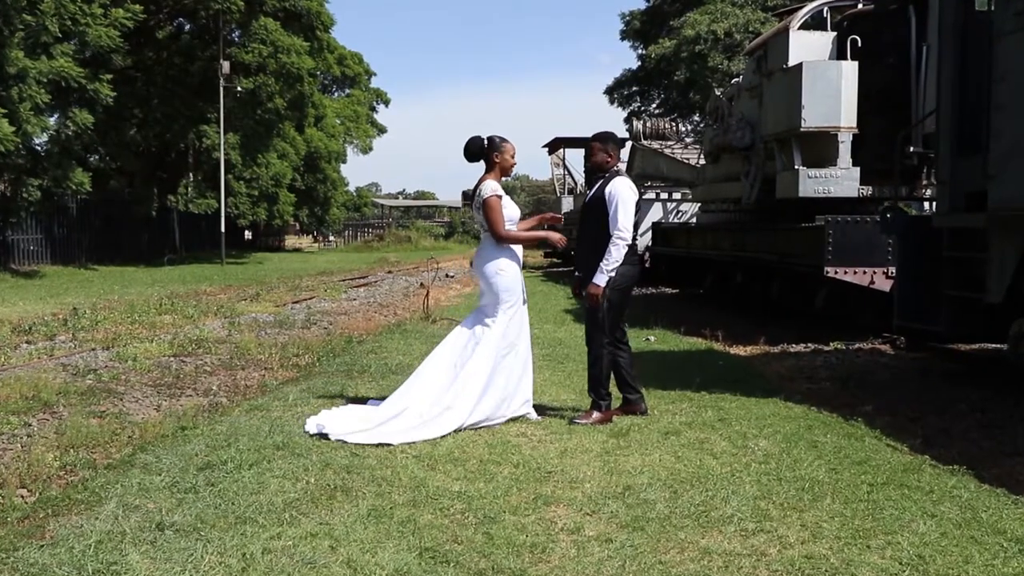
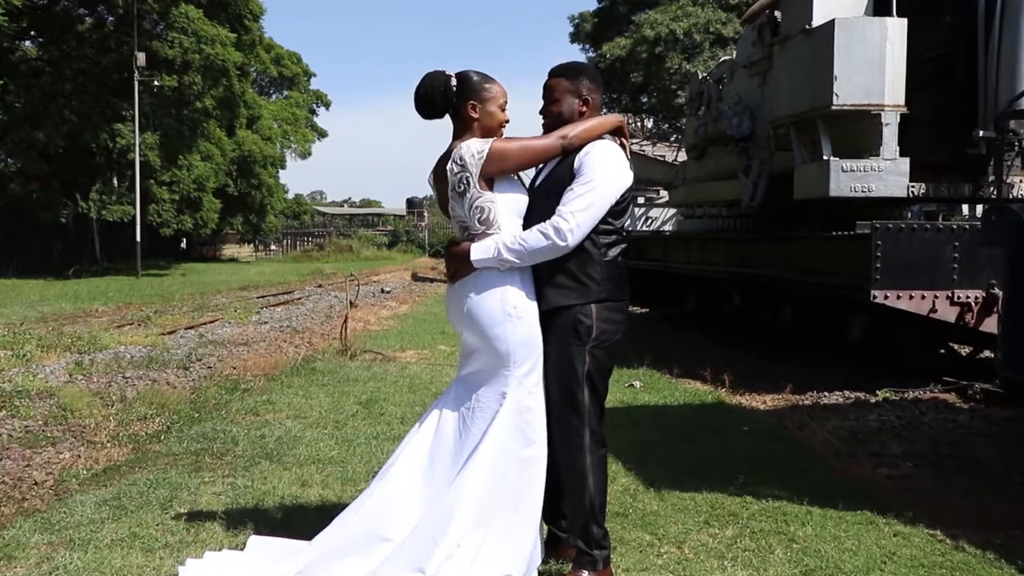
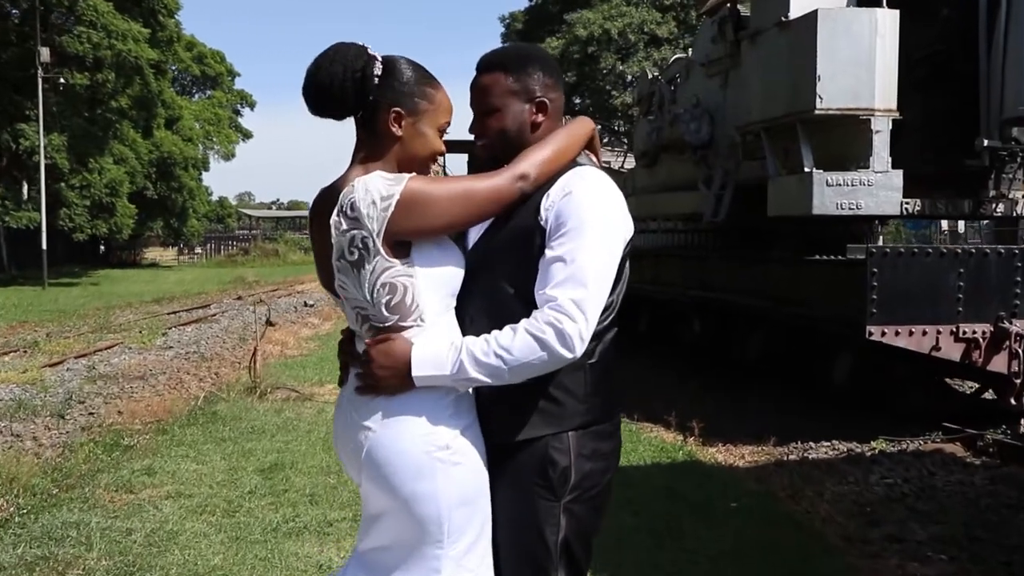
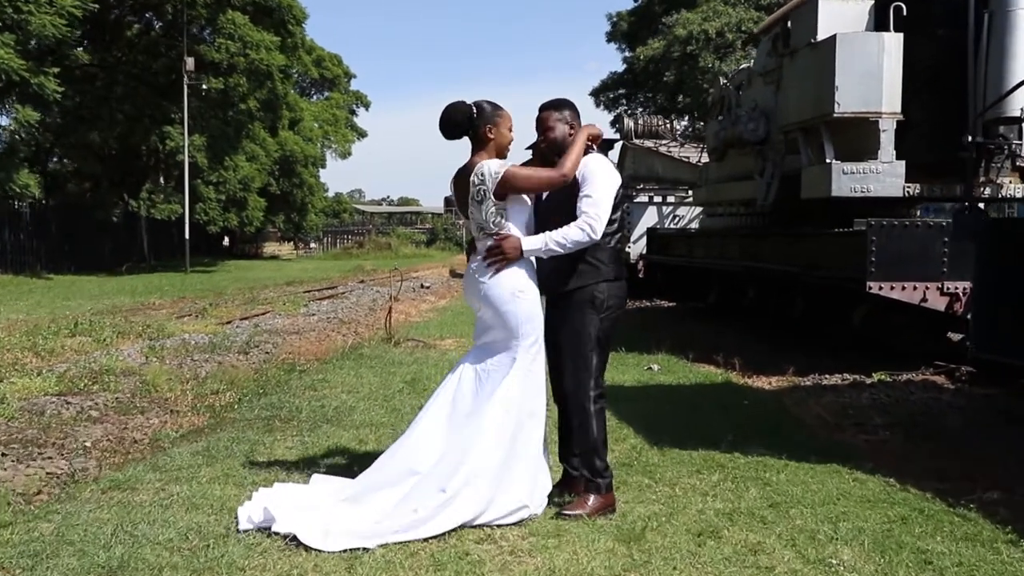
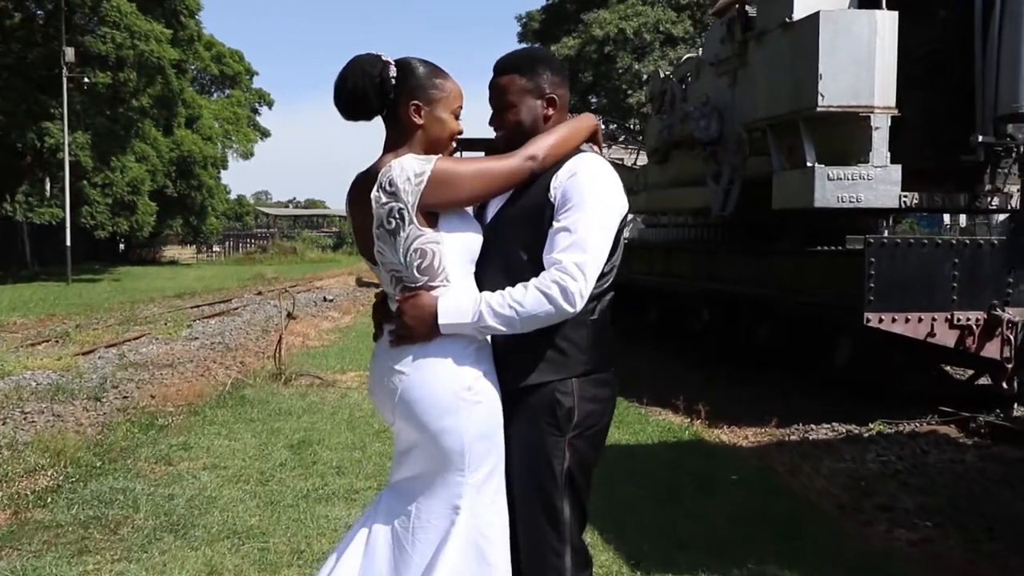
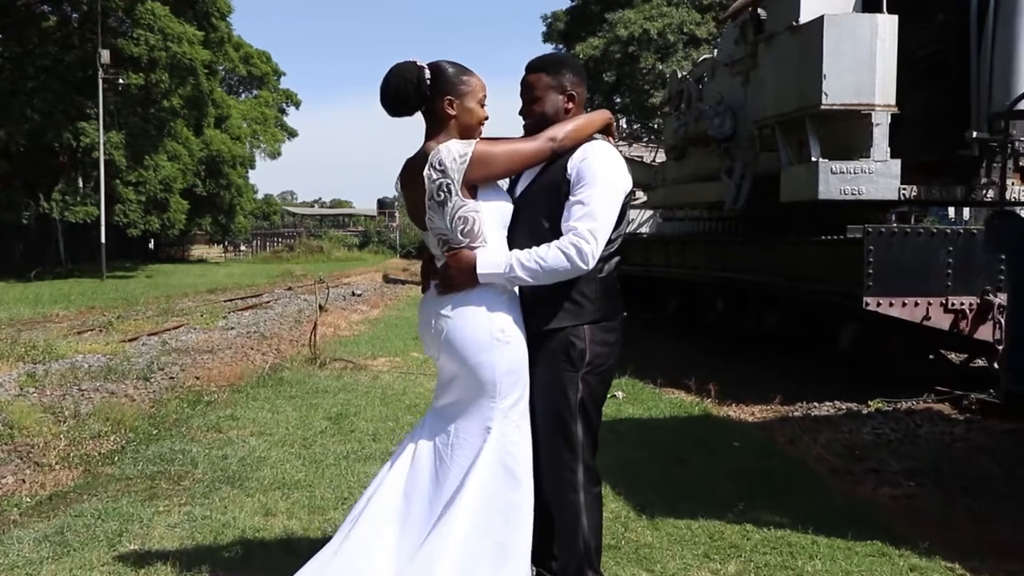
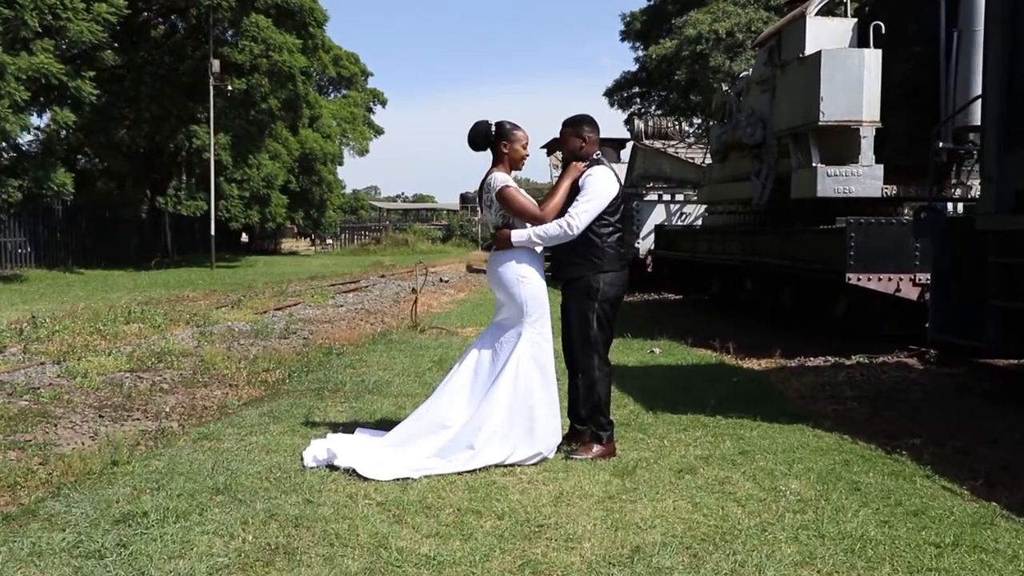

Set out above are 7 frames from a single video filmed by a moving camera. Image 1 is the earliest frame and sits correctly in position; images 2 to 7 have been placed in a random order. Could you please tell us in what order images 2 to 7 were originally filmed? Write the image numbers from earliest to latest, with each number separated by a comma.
7, 4, 2, 6, 5, 3
